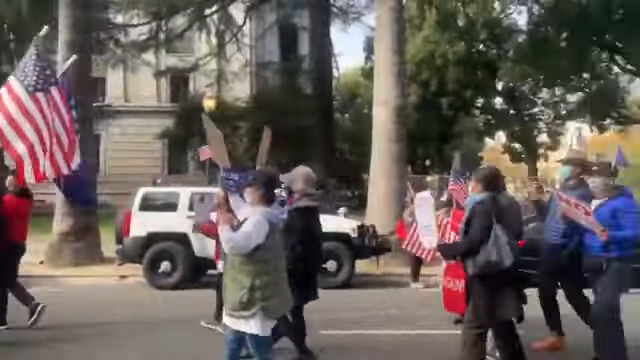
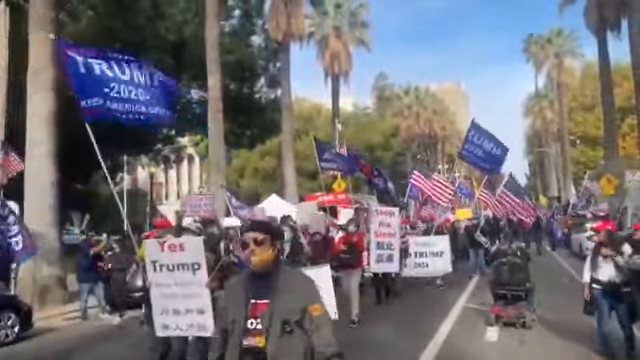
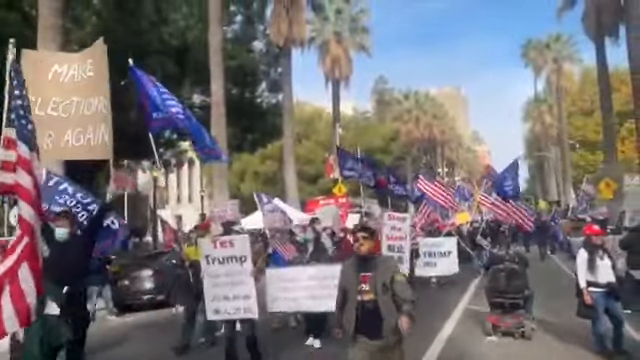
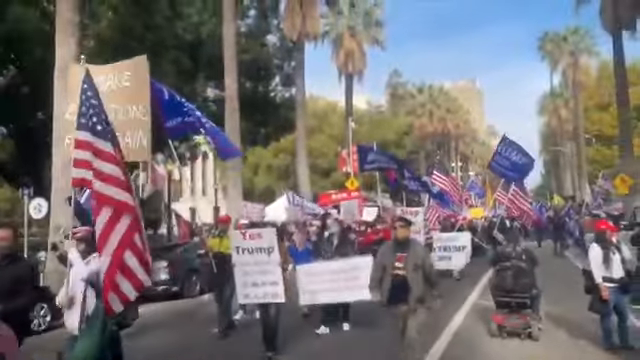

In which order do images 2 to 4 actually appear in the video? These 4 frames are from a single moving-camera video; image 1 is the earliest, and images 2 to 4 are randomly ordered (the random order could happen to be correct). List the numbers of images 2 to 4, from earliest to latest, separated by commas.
4, 3, 2
